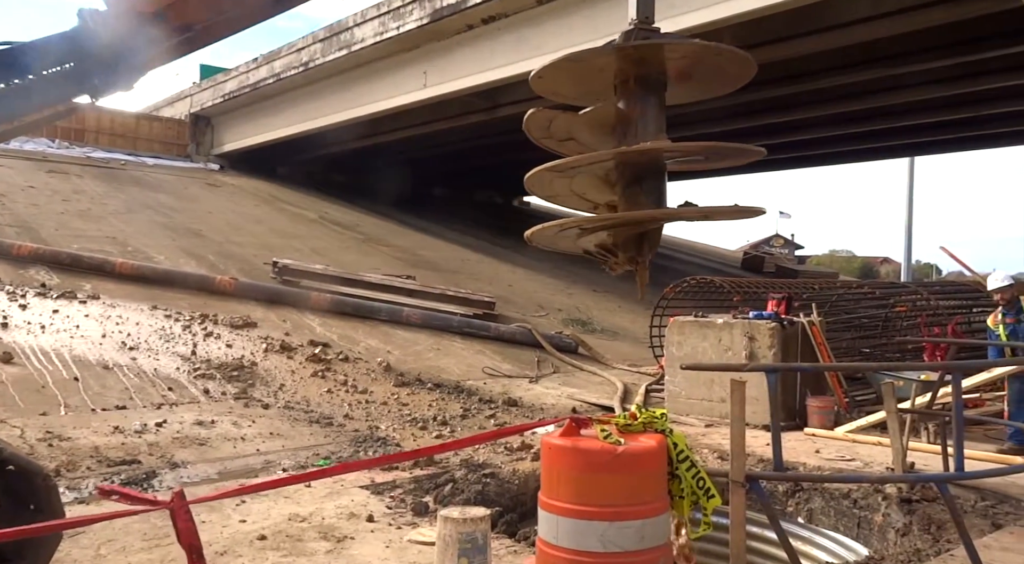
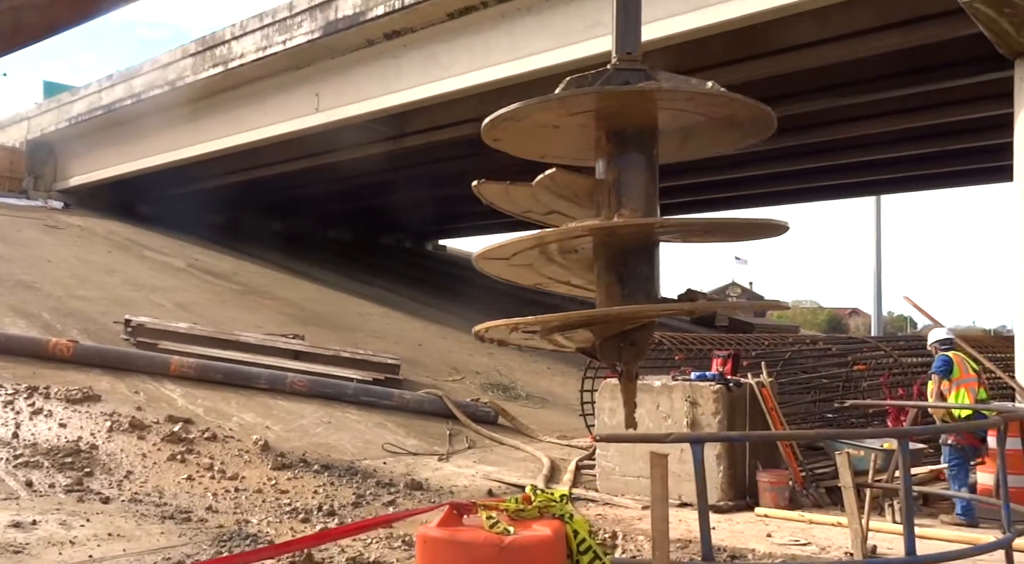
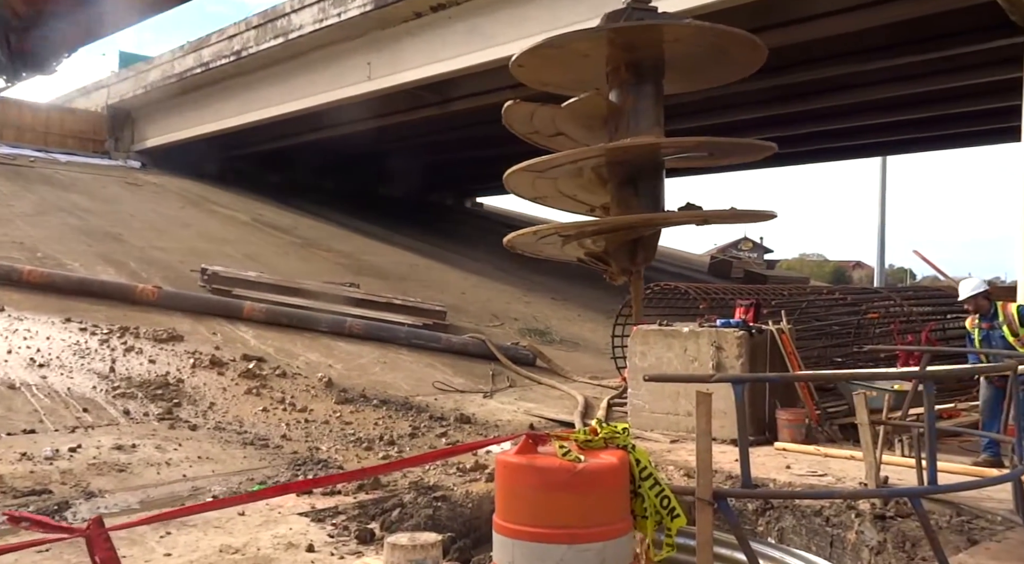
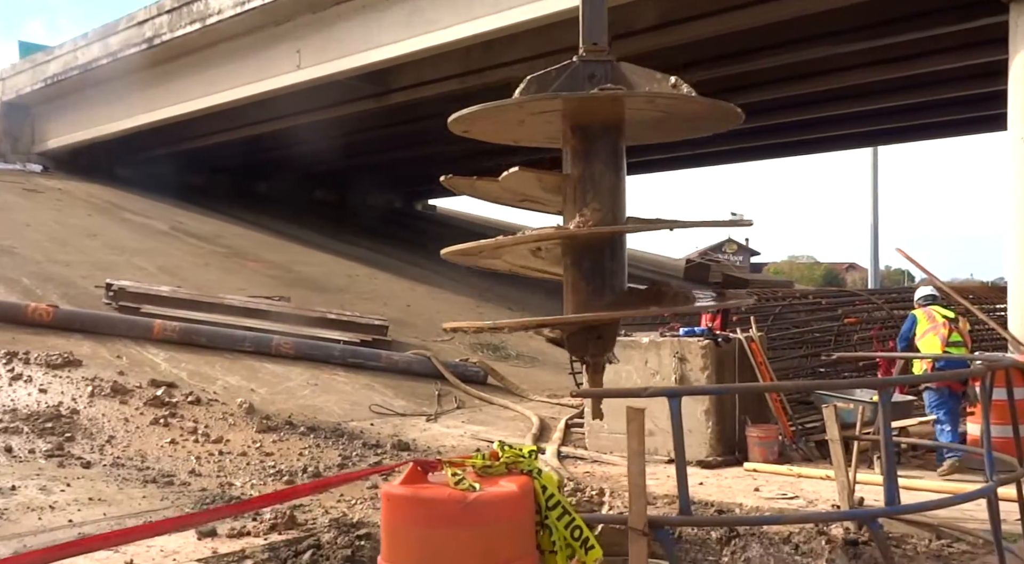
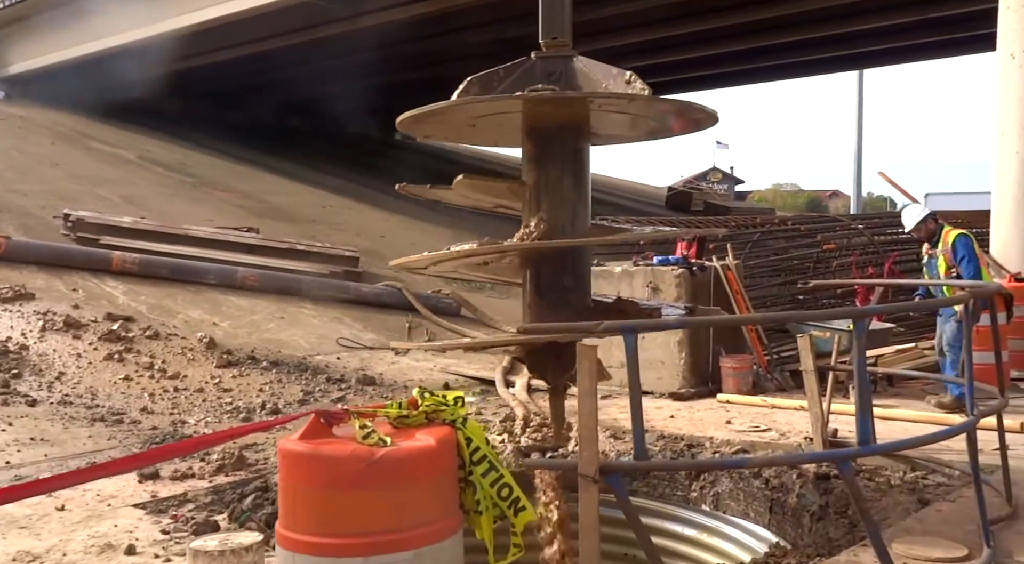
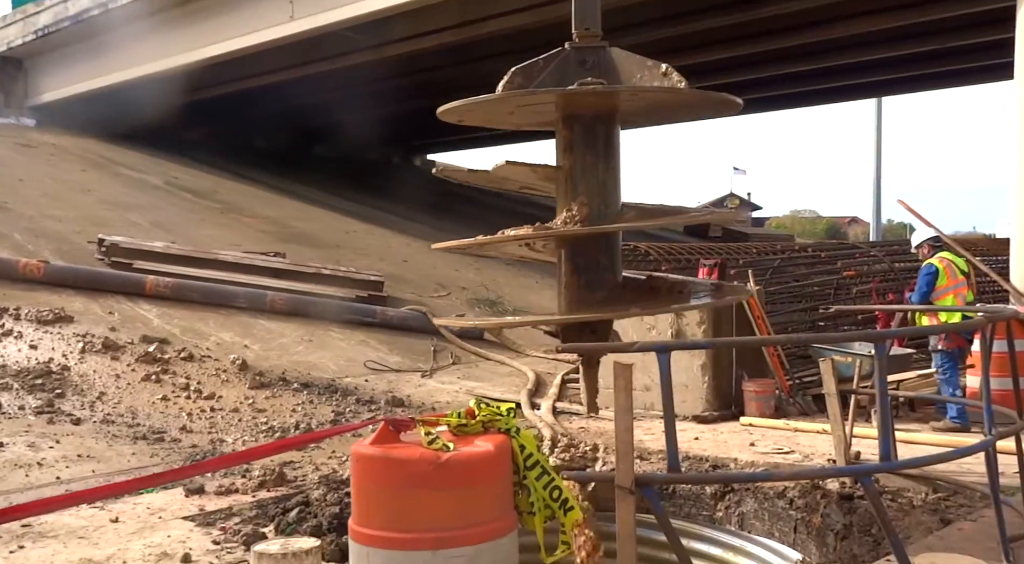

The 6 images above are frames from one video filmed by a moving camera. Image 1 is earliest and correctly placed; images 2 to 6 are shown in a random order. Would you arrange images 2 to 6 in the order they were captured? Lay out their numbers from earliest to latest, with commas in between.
3, 2, 4, 6, 5
